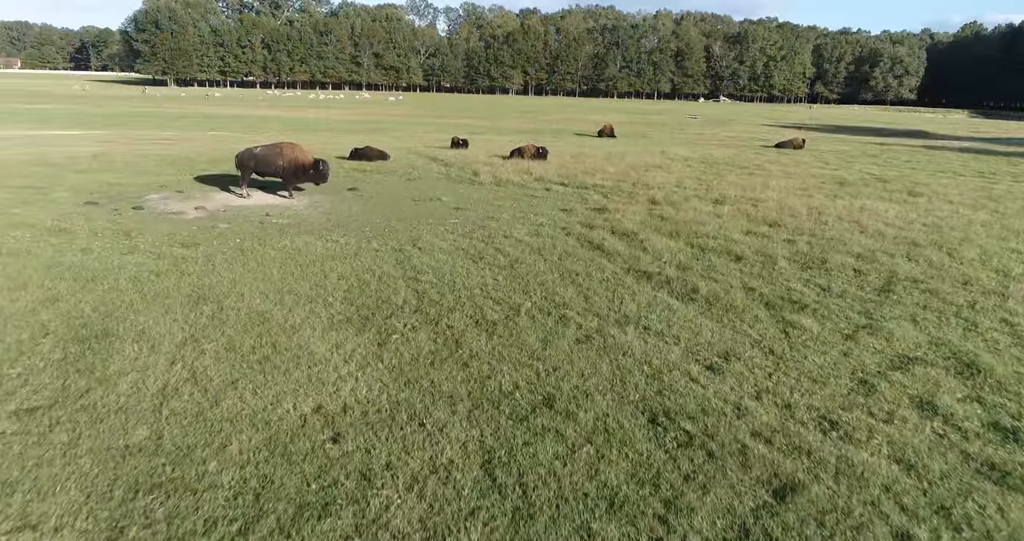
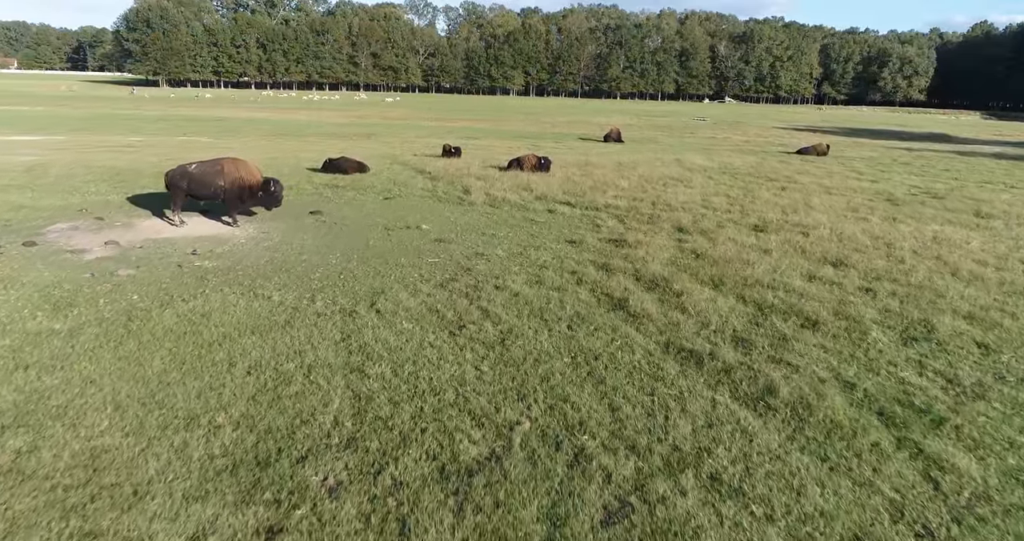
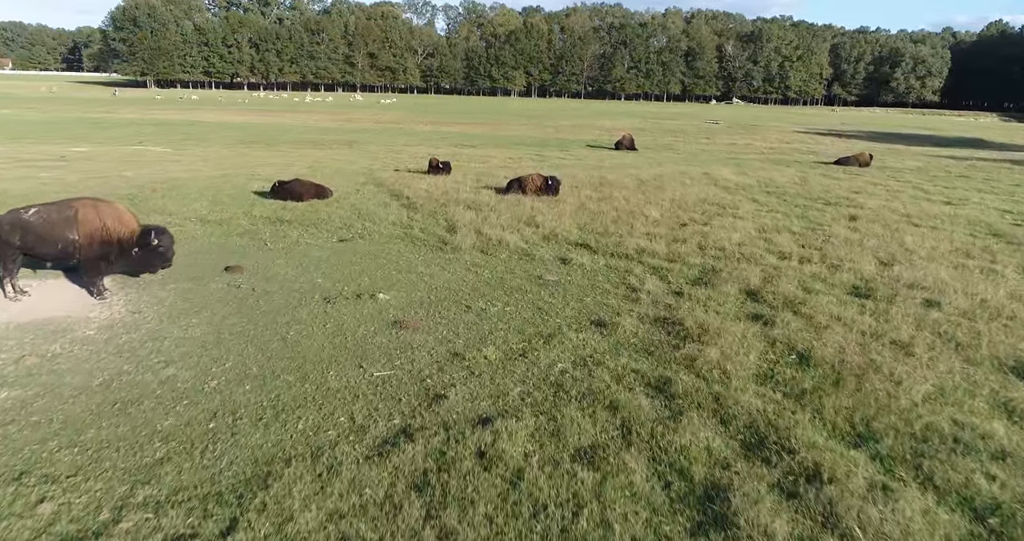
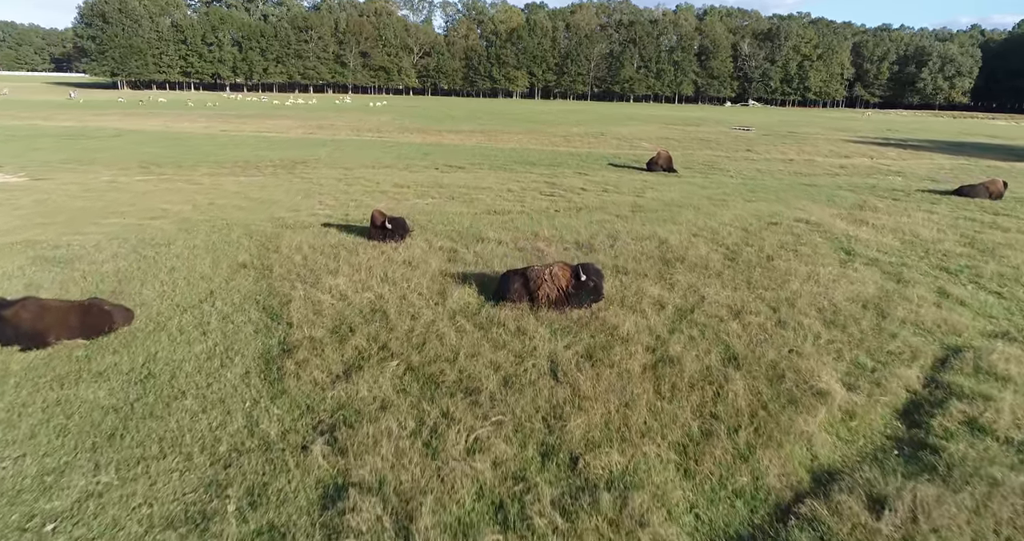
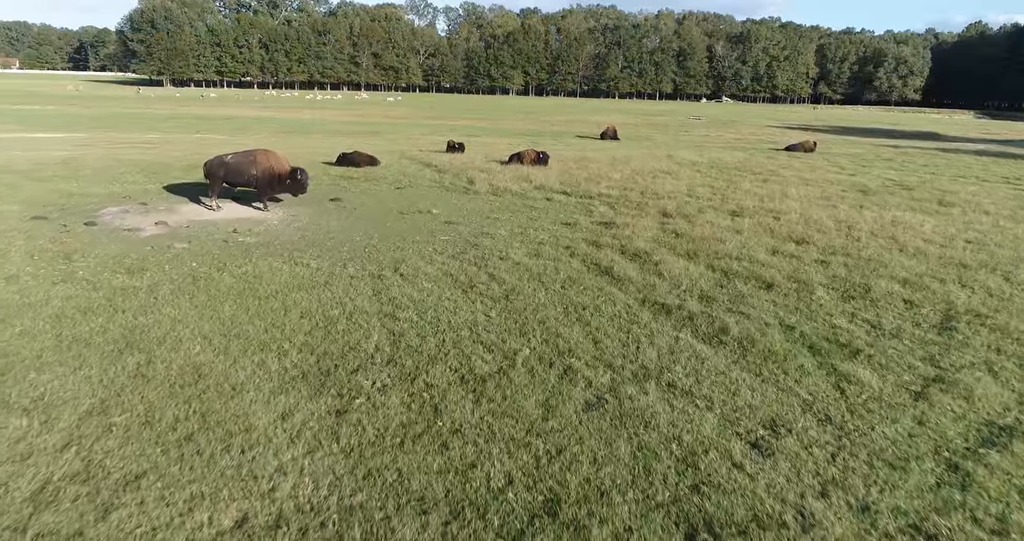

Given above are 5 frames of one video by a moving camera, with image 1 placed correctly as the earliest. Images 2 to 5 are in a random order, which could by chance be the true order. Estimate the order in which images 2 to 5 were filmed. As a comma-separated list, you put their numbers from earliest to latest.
5, 2, 3, 4
